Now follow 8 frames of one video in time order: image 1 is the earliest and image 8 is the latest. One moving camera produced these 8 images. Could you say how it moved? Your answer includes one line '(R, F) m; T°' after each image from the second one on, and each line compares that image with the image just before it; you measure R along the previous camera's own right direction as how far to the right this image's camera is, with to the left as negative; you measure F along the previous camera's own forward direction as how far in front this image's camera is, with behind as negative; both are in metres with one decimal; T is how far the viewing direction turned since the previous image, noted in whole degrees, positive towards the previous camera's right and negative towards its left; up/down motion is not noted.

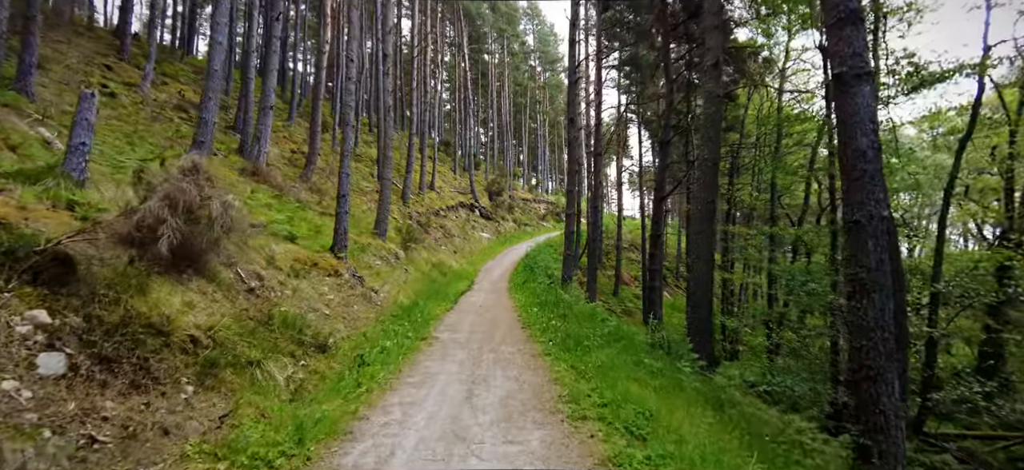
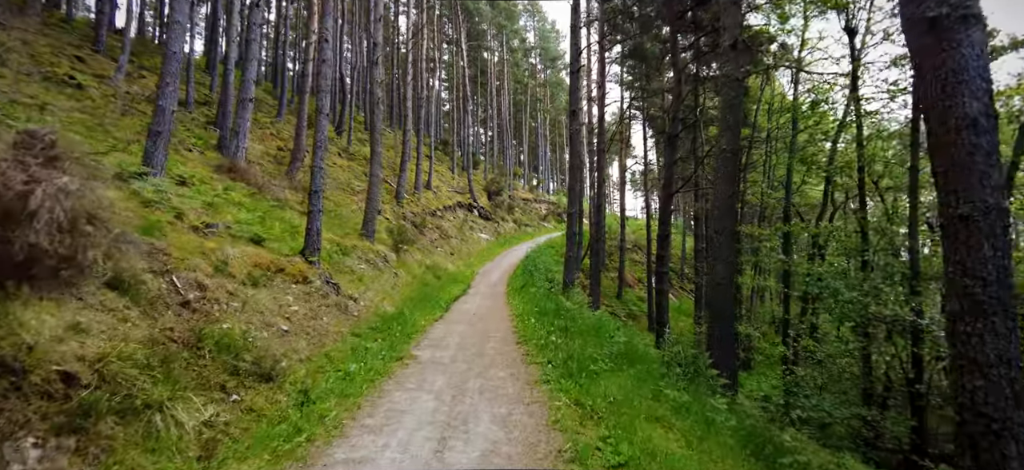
(+0.1, +1.3) m; 0°
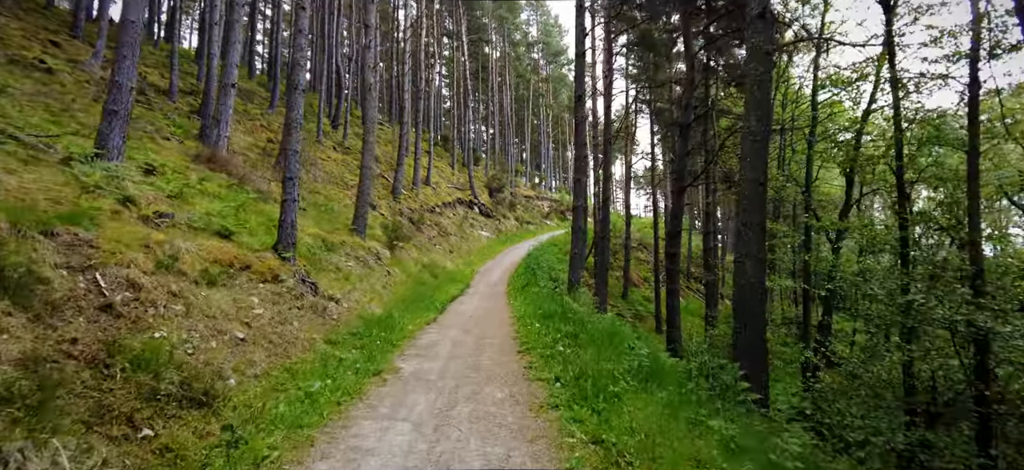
(0.0, +1.2) m; 0°
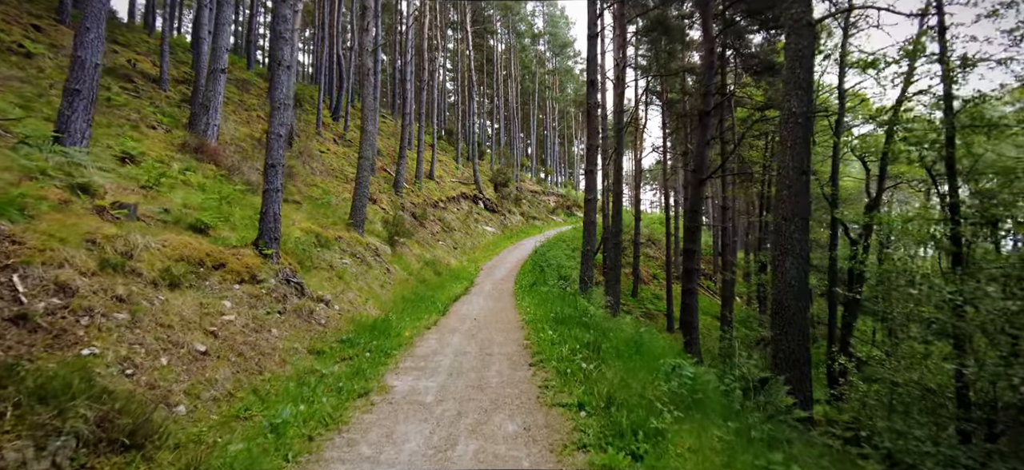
(-0.1, +1.0) m; 0°
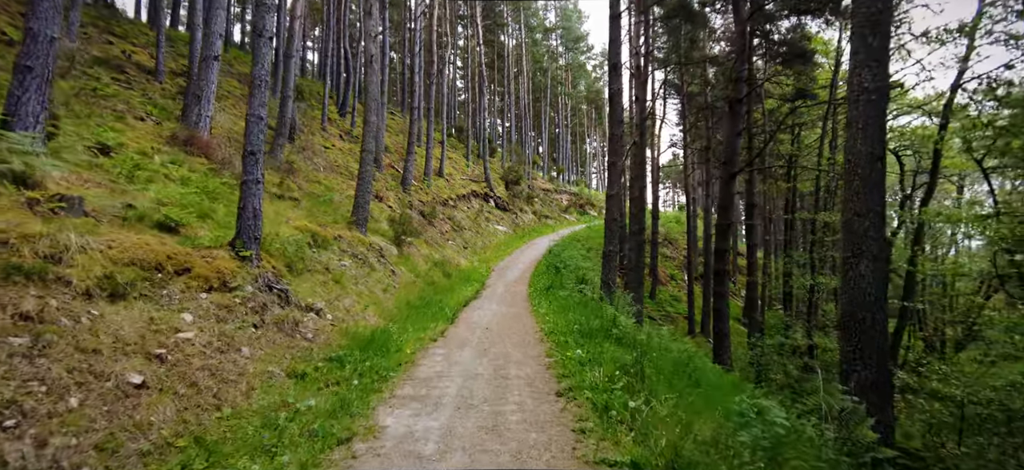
(-0.1, +1.2) m; -1°
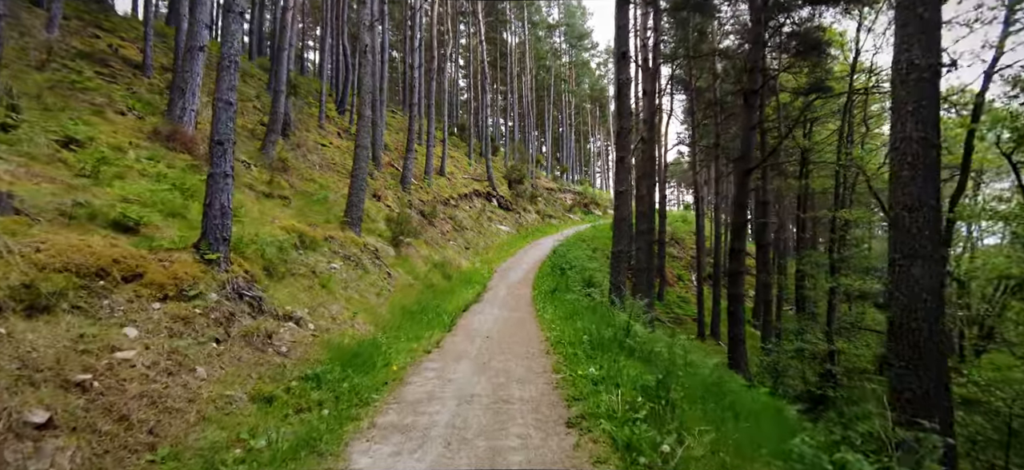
(0.0, +0.8) m; 0°
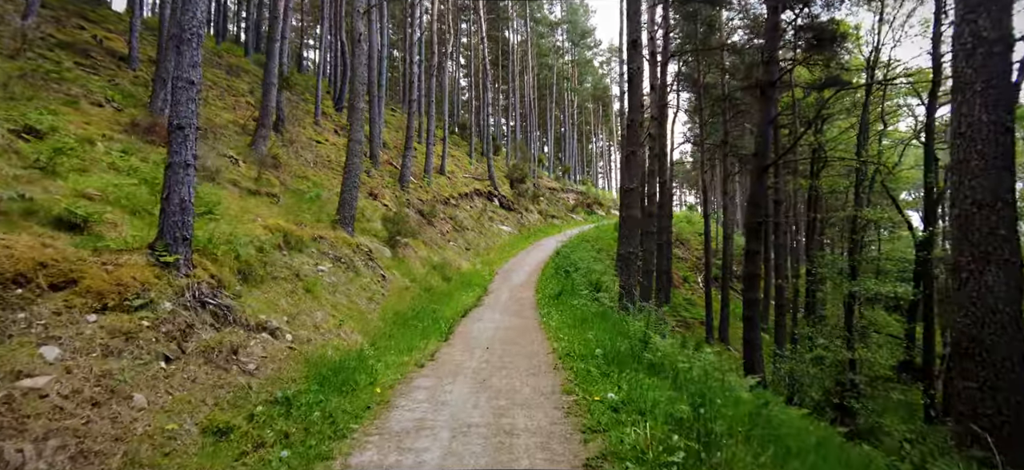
(0.0, +0.9) m; 0°
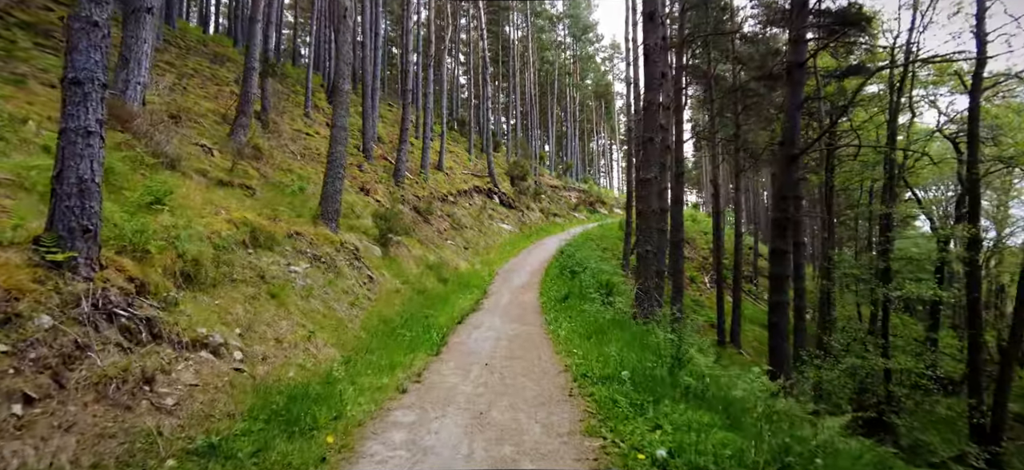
(0.0, +1.3) m; 0°
